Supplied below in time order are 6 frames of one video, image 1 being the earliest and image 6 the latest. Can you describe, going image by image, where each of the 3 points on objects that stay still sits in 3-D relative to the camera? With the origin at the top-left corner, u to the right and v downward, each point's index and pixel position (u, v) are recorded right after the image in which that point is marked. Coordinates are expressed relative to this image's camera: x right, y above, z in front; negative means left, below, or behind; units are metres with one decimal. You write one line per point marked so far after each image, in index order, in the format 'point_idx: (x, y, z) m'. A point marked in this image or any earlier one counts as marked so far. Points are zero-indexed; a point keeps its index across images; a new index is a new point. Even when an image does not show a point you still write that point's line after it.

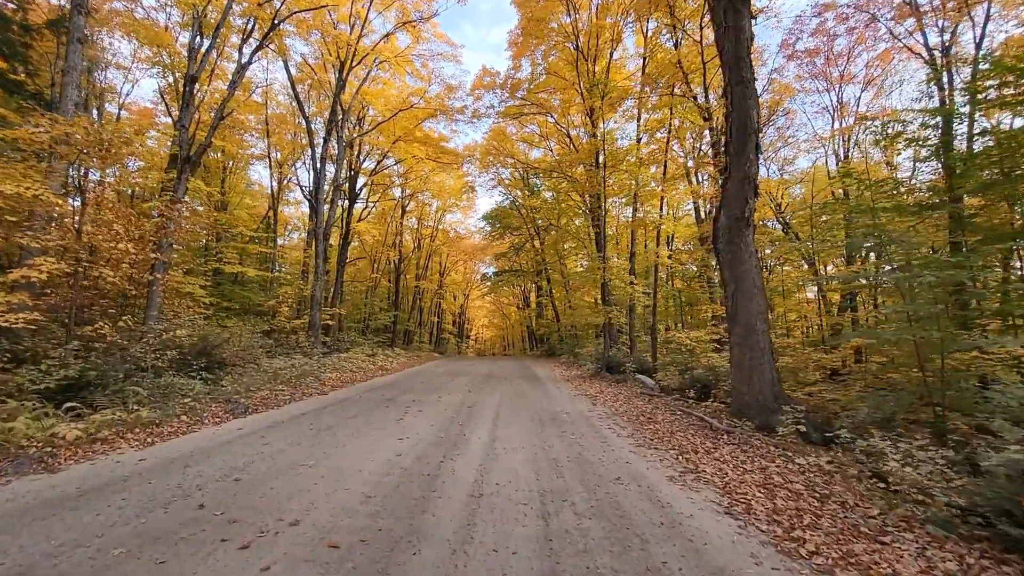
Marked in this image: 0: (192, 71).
0: (-7.9, +5.3, +11.1) m
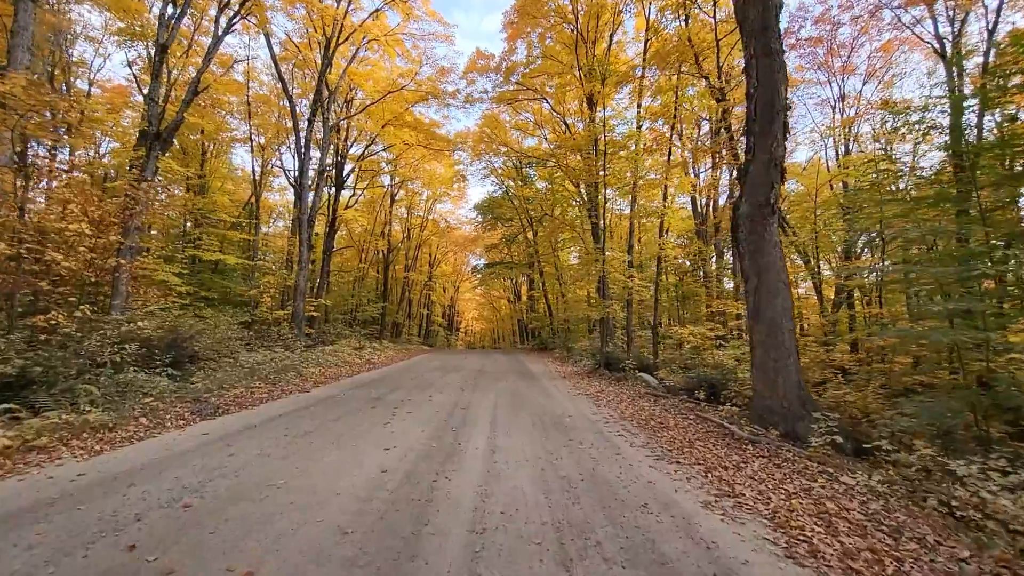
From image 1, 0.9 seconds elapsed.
0: (-7.9, +5.6, +10.2) m
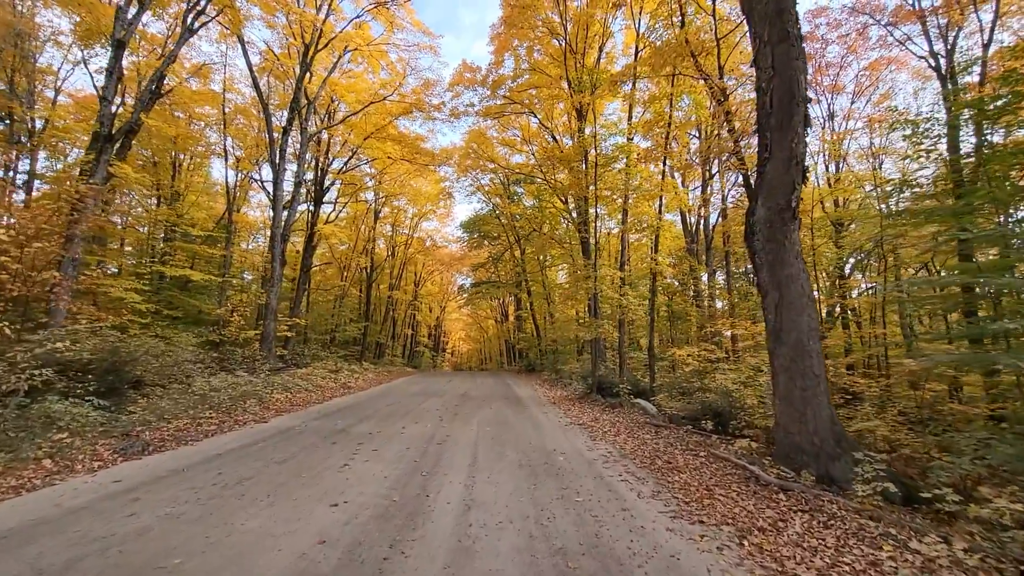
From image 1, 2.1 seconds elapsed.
0: (-8.2, +5.3, +9.4) m
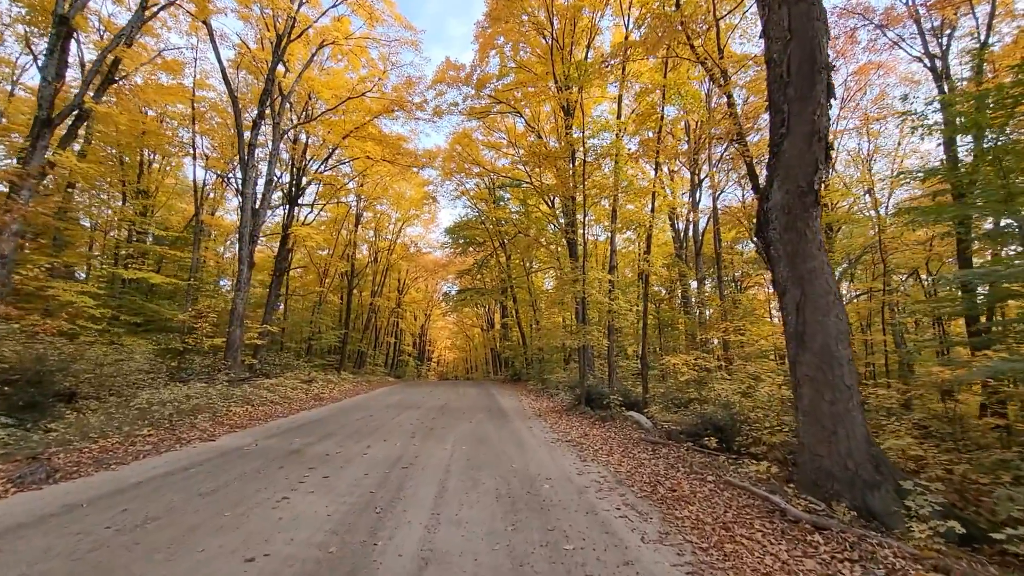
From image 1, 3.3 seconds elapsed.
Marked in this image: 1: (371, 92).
0: (-8.5, +5.2, +8.6) m
1: (-5.2, +7.2, +16.8) m
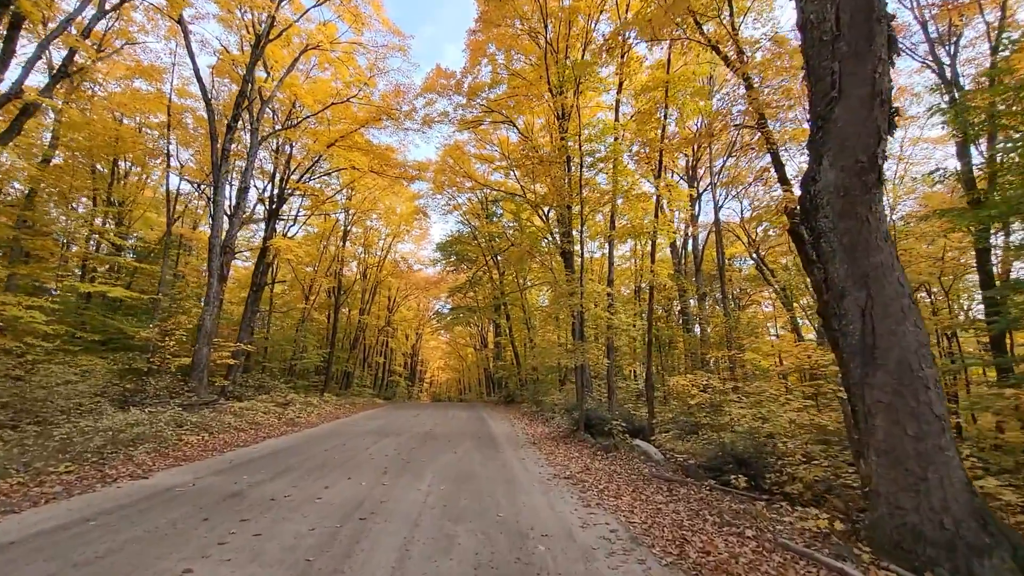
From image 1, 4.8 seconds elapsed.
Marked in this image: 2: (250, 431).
0: (-8.7, +5.0, +7.7) m
1: (-5.5, +6.7, +16.1) m
2: (-5.8, -3.1, +9.9) m
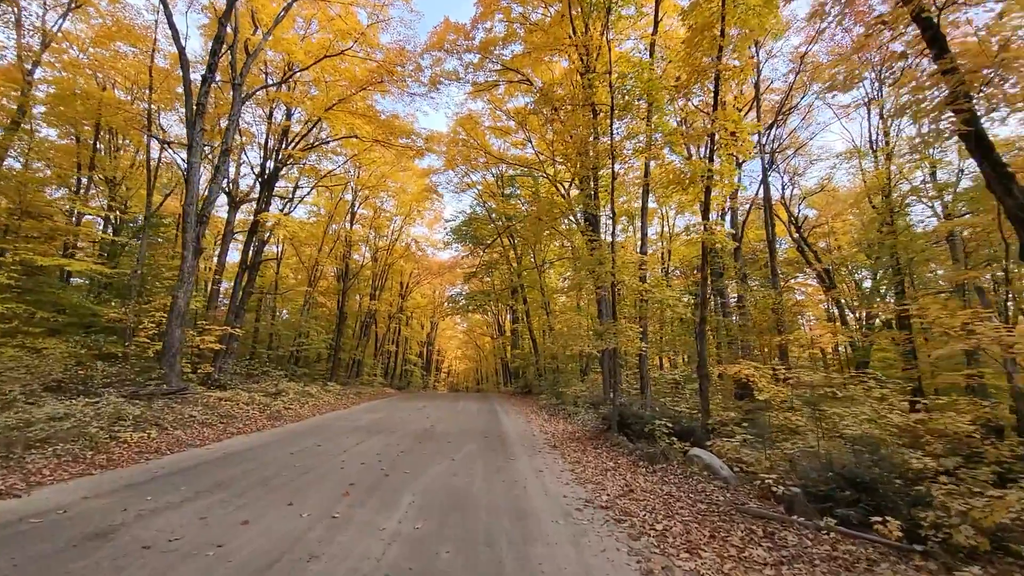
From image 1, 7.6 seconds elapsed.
0: (-8.5, +5.6, +6.2) m
1: (-5.0, +7.4, +14.4) m
2: (-5.5, -2.6, +8.4) m
